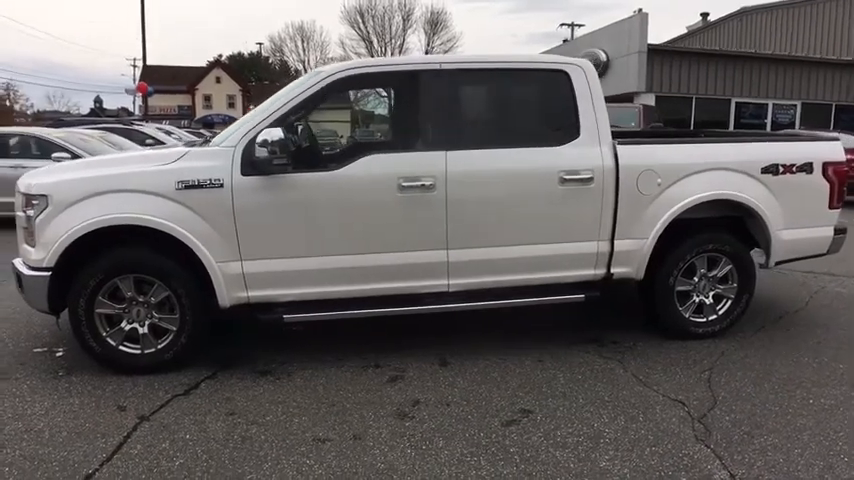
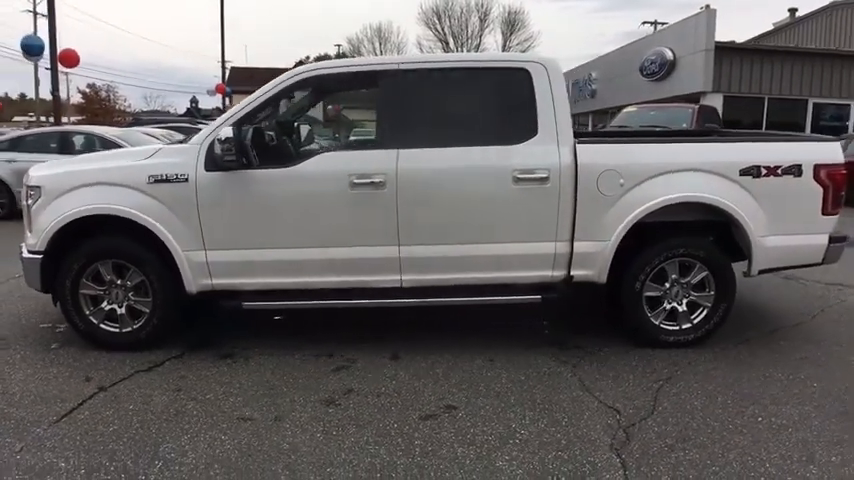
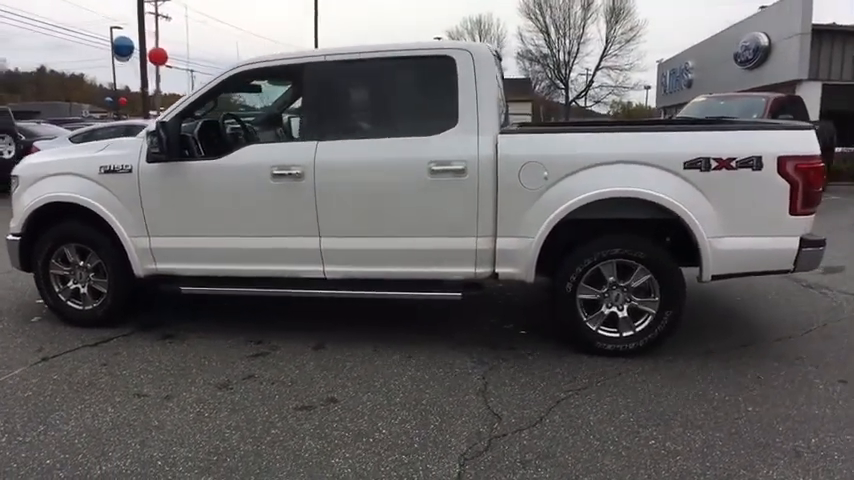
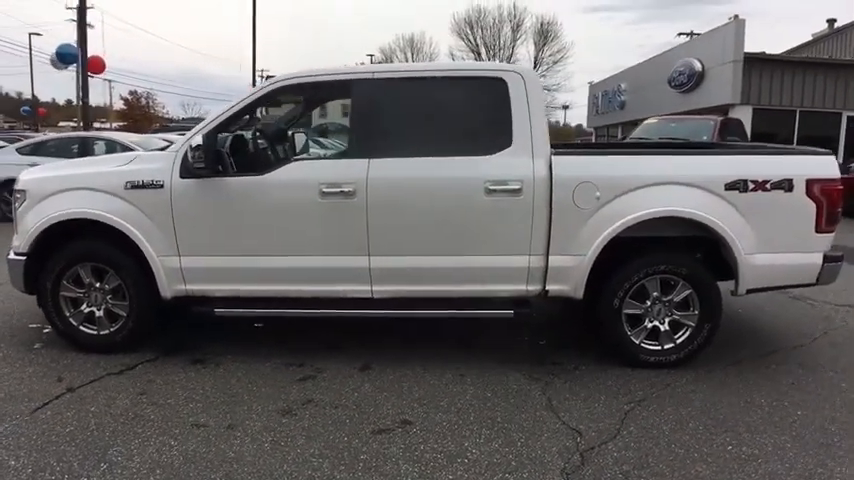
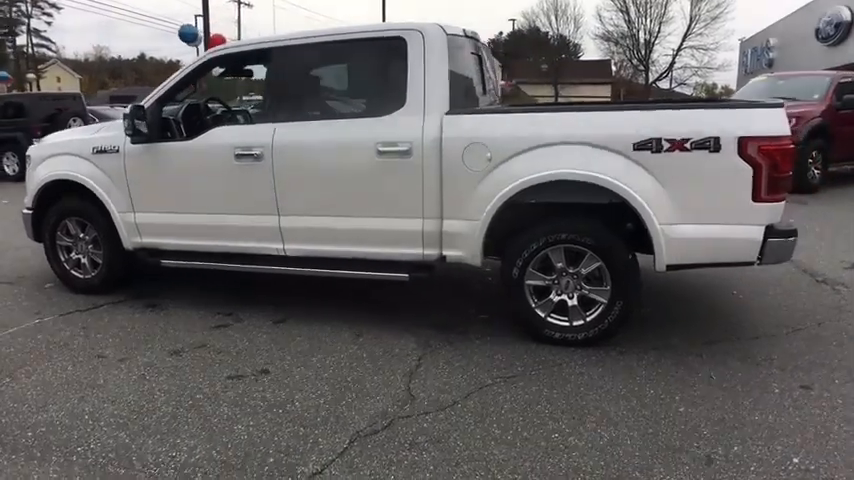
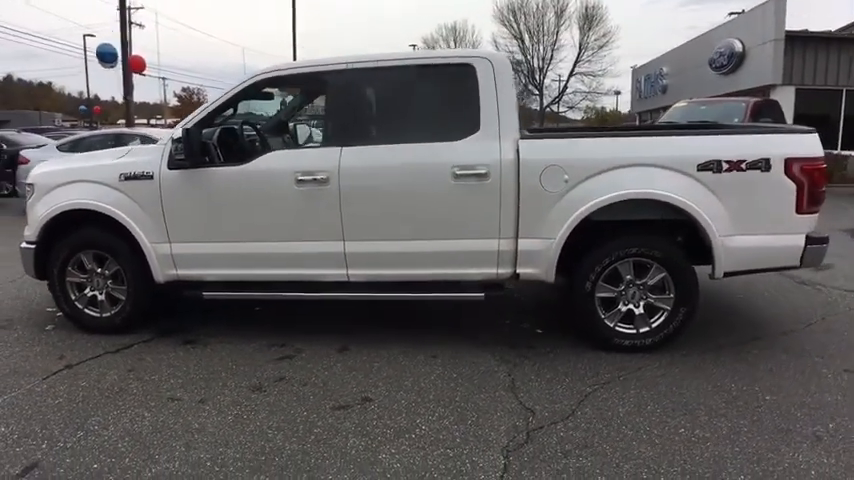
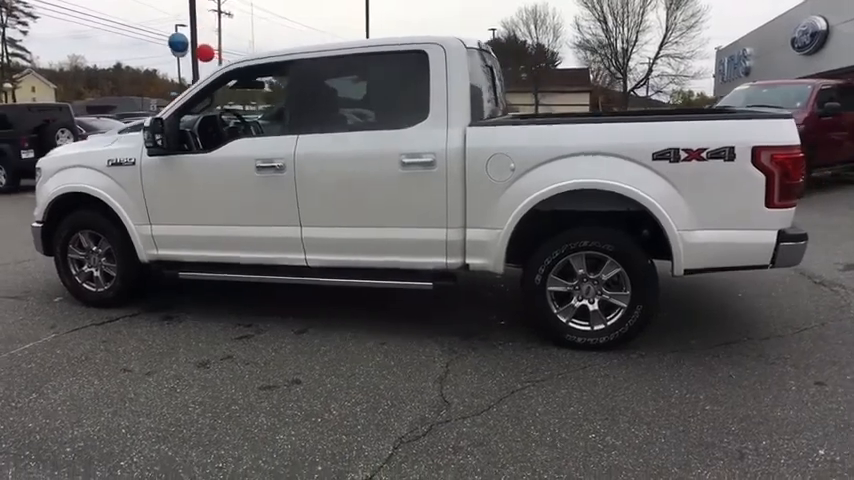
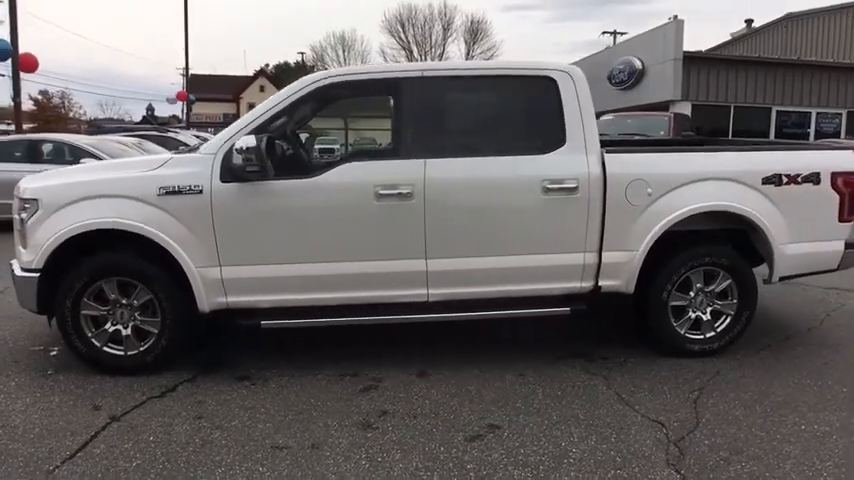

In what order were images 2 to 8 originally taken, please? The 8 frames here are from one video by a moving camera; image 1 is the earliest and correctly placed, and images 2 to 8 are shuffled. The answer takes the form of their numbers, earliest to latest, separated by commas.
8, 2, 4, 6, 3, 7, 5
